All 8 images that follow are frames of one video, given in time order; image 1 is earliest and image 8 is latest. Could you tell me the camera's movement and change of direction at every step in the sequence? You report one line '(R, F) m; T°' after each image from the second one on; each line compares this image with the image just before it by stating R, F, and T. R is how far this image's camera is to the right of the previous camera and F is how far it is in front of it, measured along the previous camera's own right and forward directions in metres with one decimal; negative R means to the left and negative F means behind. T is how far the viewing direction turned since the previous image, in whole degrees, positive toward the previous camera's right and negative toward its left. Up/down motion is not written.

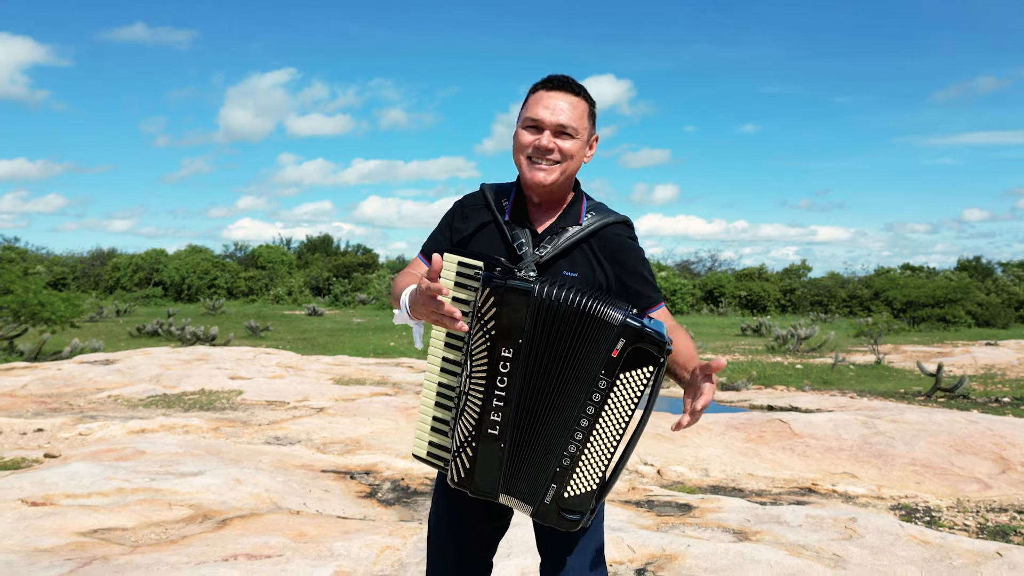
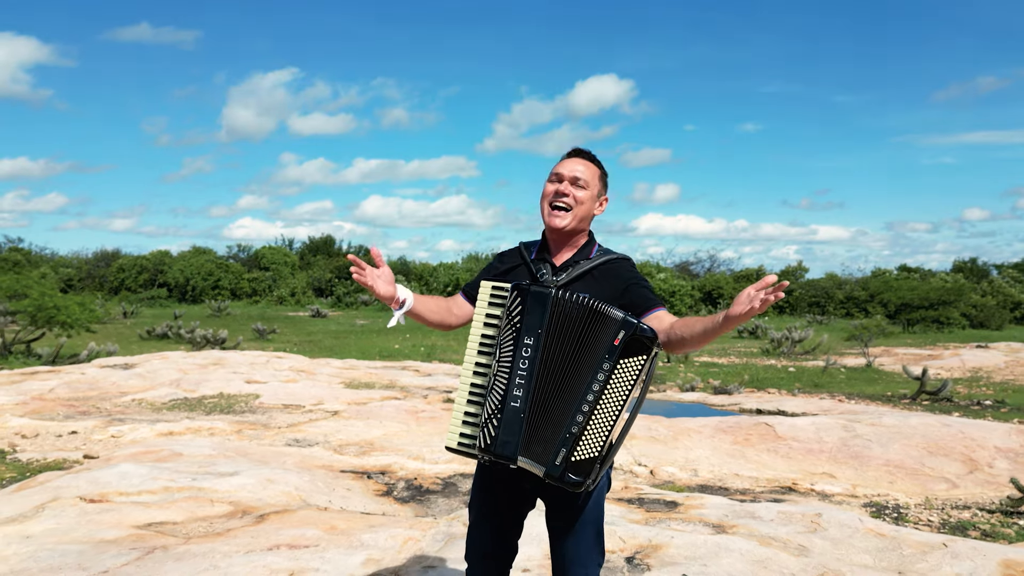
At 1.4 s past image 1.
(0.0, -0.4) m; 0°
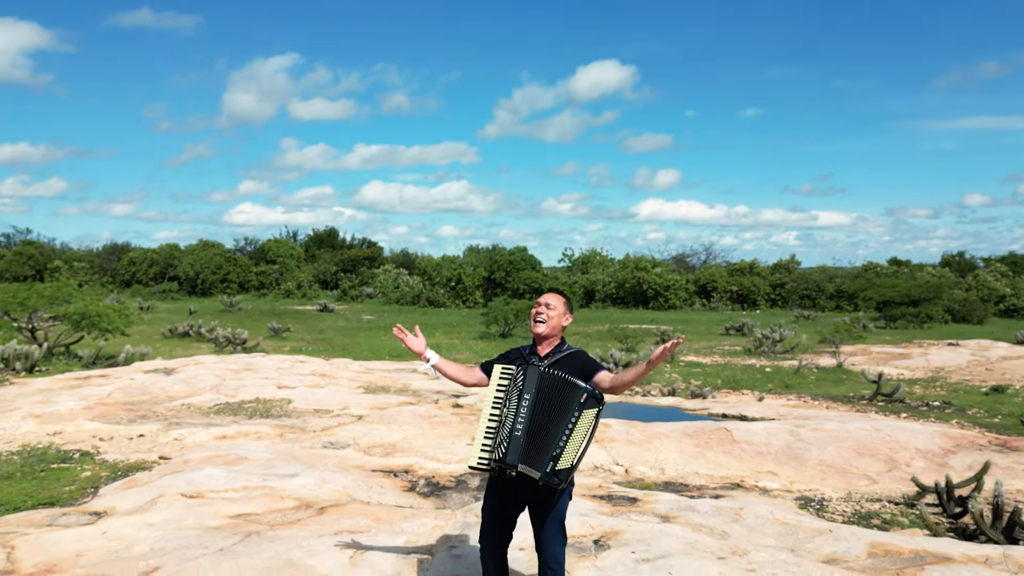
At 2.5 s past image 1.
(0.0, -1.1) m; 0°
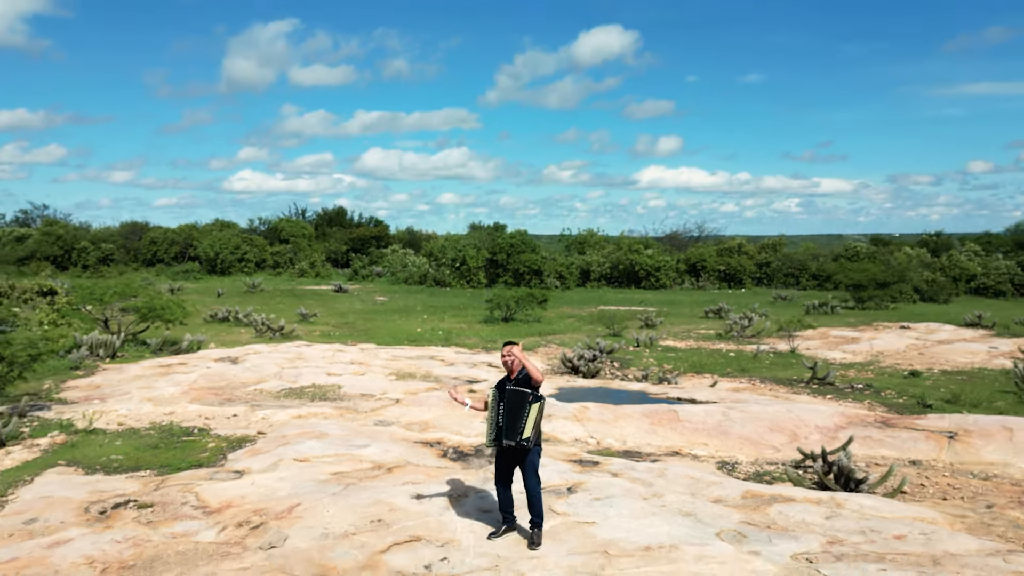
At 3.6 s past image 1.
(0.0, -2.2) m; 0°
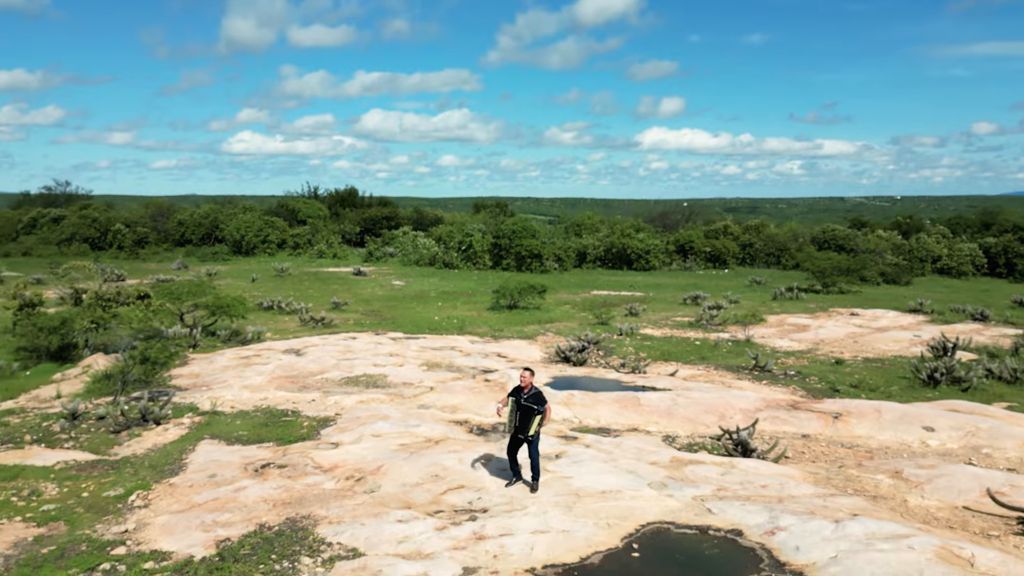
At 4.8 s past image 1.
(-0.1, -3.2) m; 0°
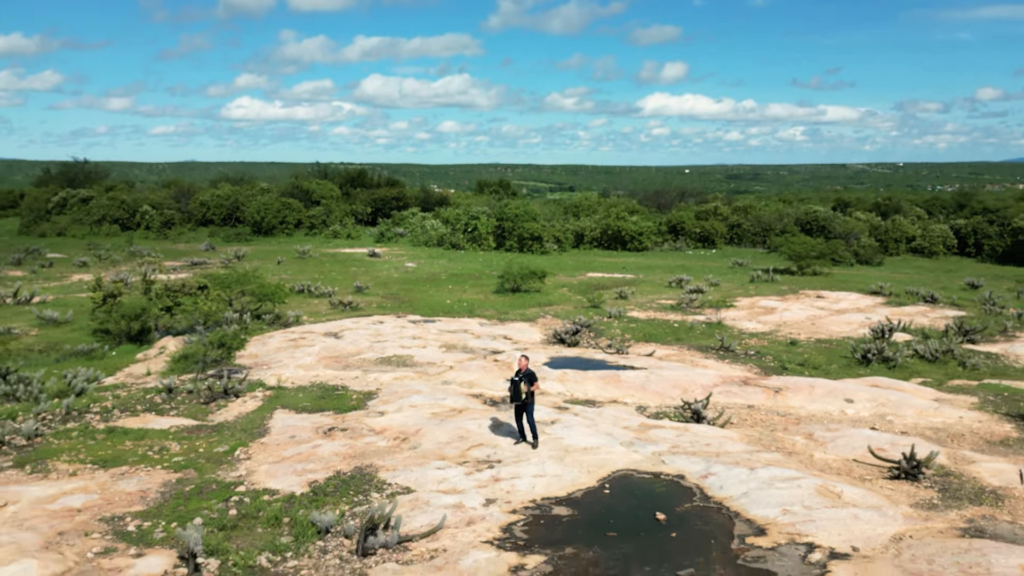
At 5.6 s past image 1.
(-0.1, -2.9) m; 0°
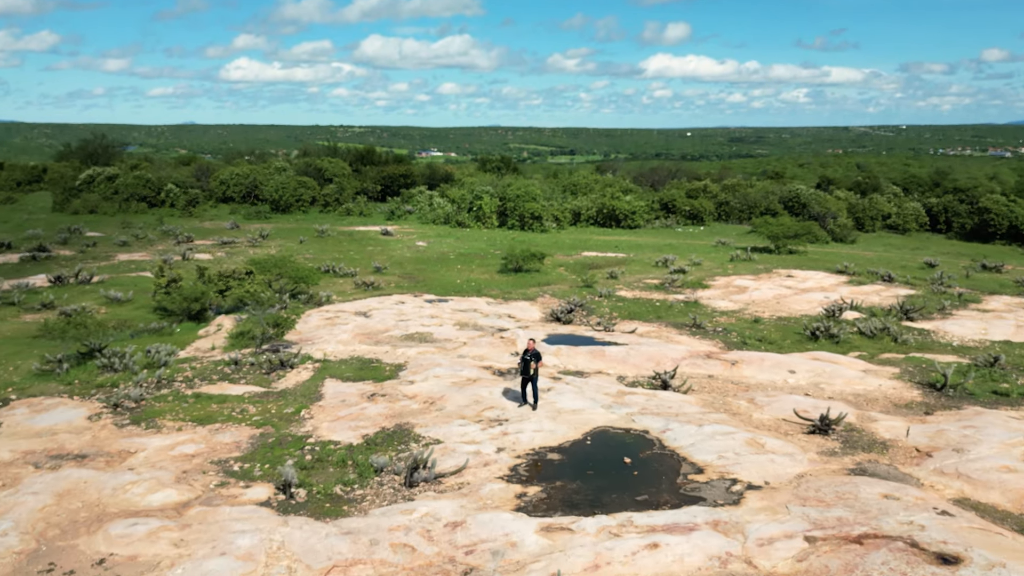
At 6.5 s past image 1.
(-0.1, -3.1) m; 0°
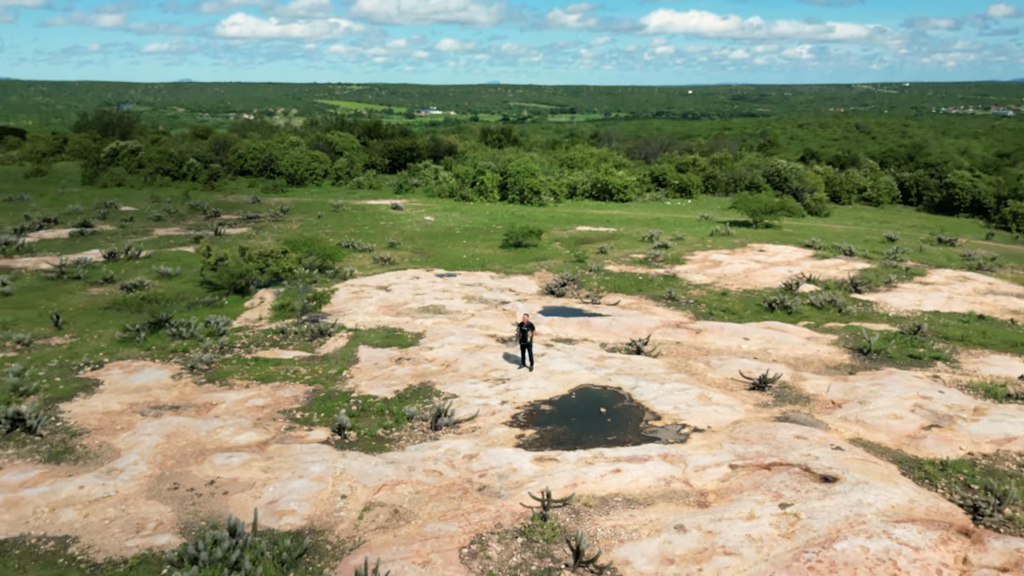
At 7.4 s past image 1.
(0.0, -3.5) m; 0°
